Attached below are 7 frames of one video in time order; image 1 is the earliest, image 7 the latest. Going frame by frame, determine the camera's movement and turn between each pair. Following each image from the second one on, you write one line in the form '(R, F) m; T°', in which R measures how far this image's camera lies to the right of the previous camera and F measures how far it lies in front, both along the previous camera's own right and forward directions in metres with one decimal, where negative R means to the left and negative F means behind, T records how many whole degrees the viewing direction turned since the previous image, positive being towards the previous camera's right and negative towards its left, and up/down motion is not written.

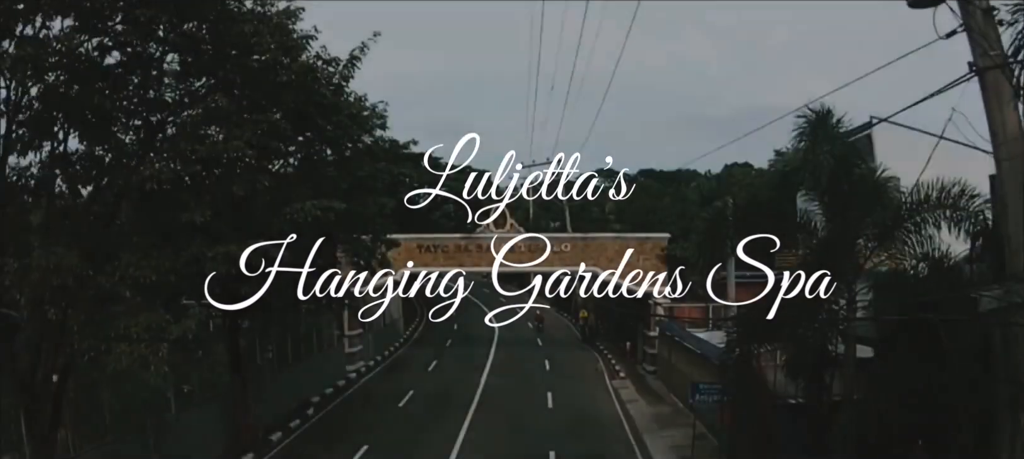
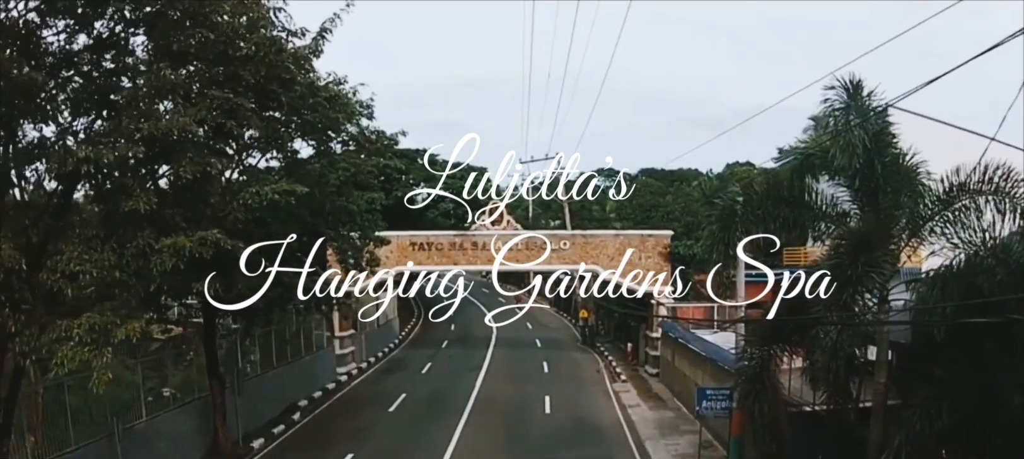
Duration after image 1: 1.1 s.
(+0.1, +1.1) m; 0°
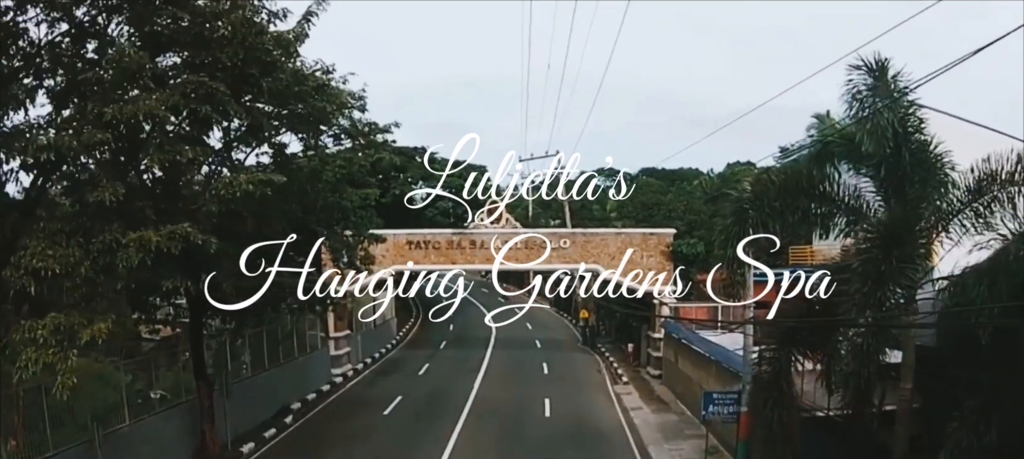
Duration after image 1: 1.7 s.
(0.0, +0.6) m; 0°
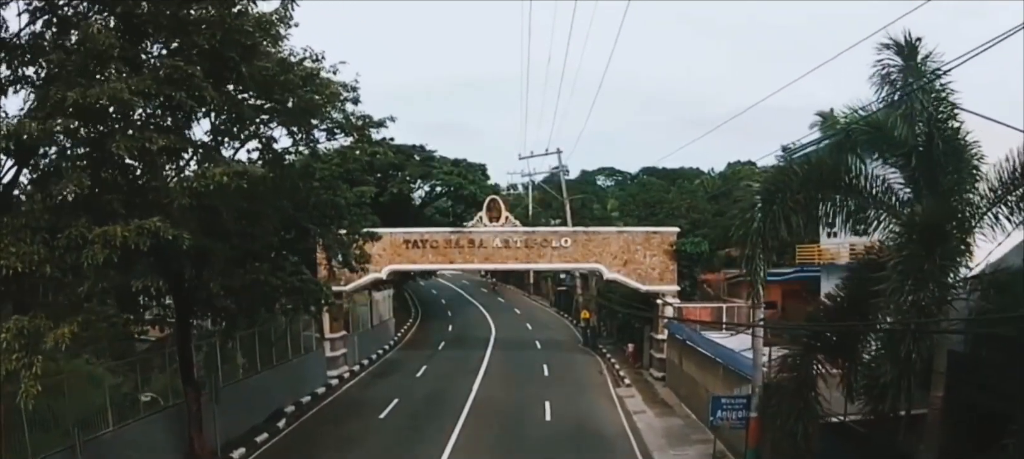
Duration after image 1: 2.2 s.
(0.0, +0.6) m; 0°
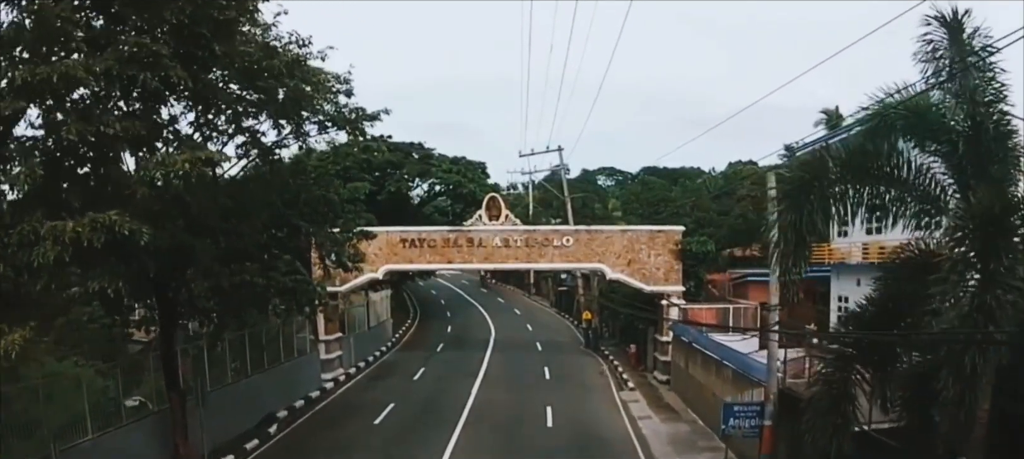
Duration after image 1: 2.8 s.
(0.0, +0.7) m; 0°
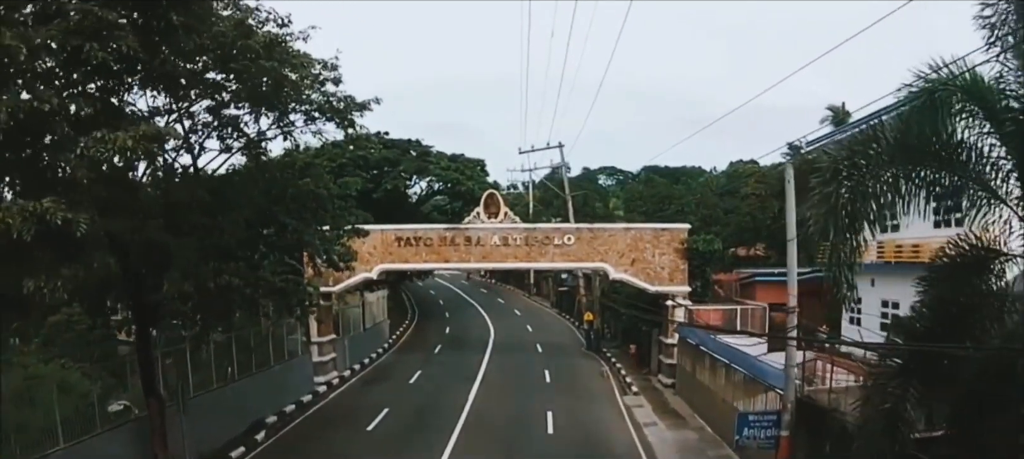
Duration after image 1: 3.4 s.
(0.0, +0.9) m; 0°
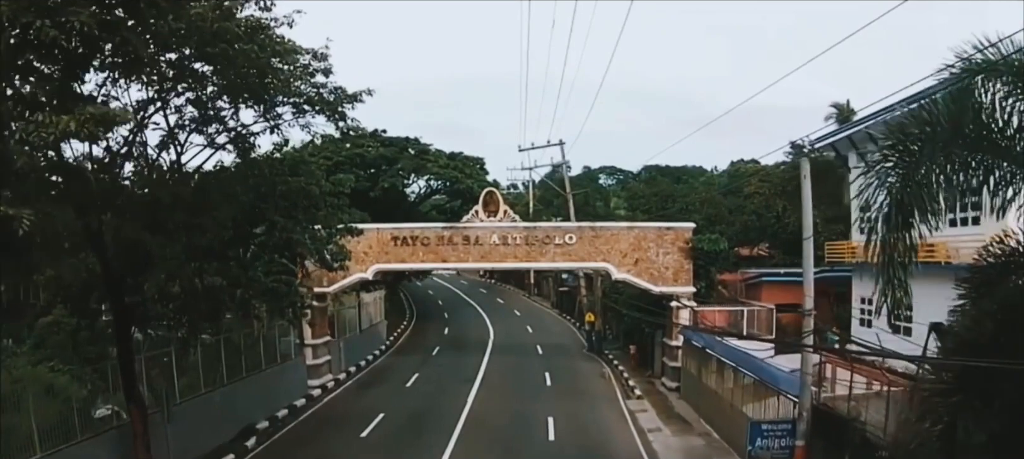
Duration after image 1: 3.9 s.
(0.0, +0.7) m; 0°
